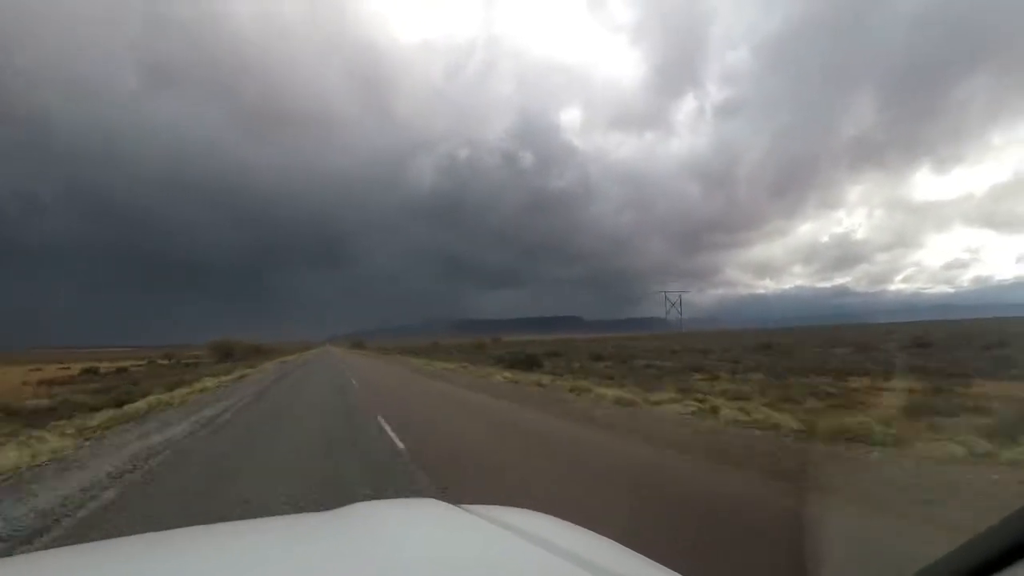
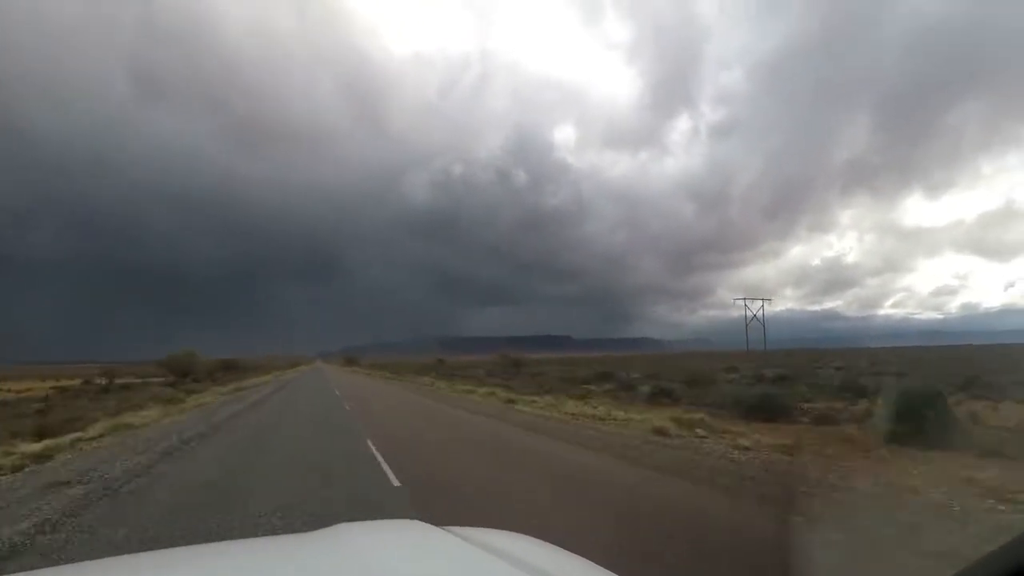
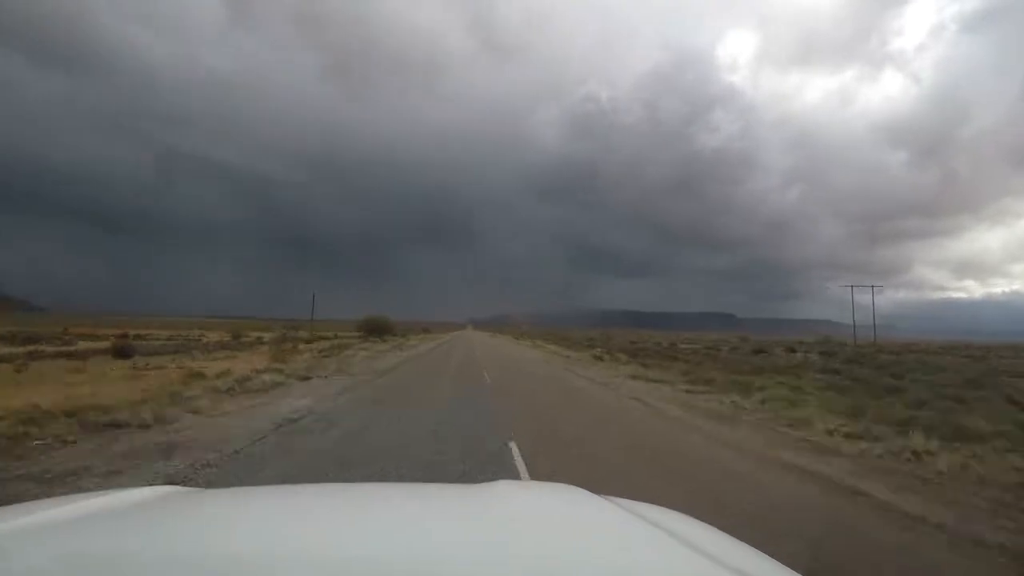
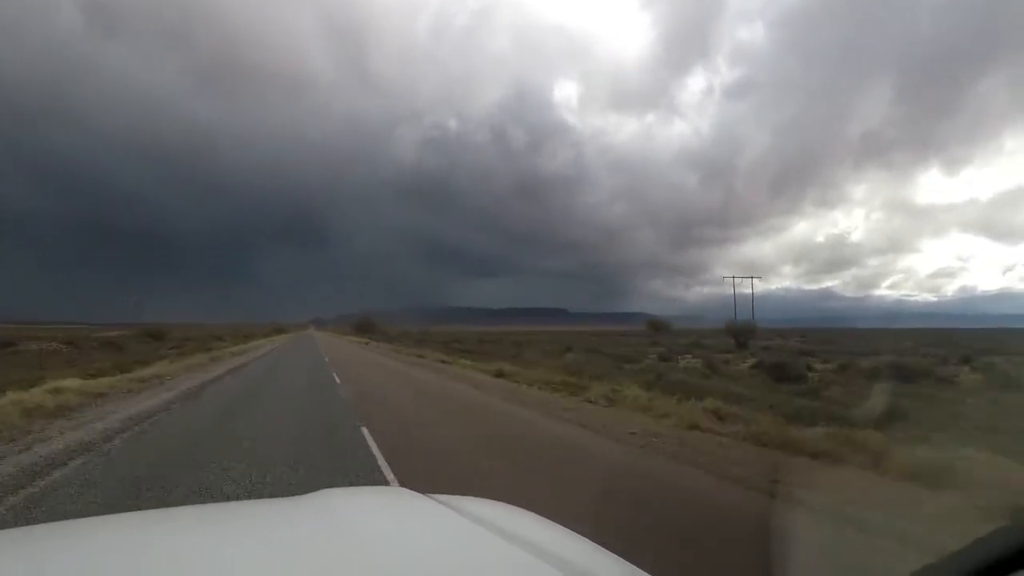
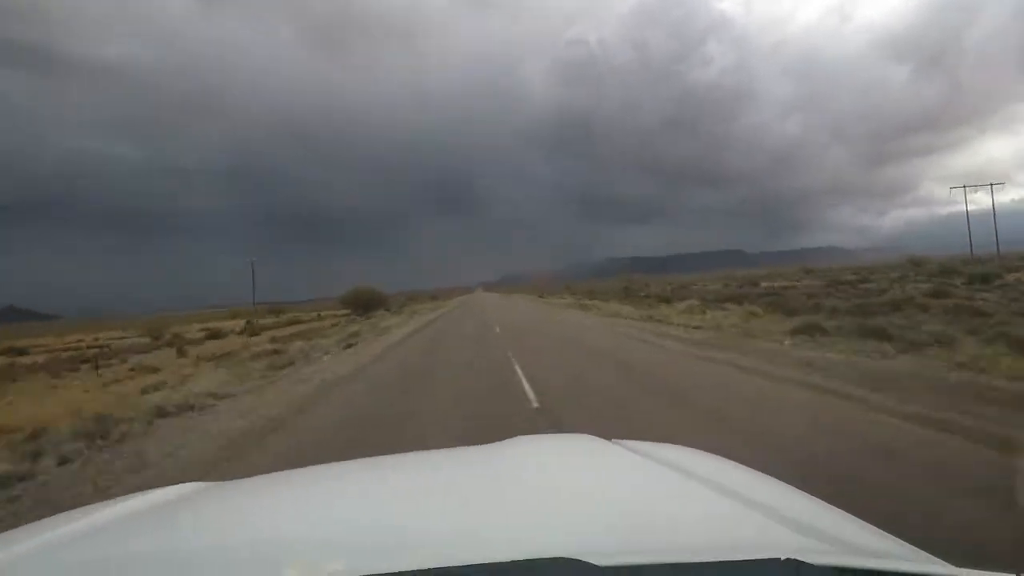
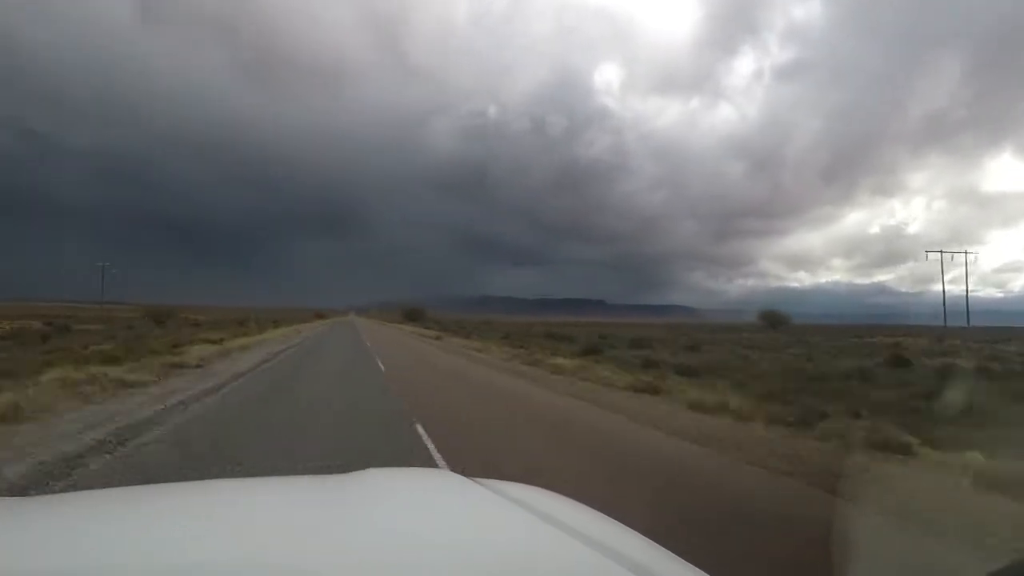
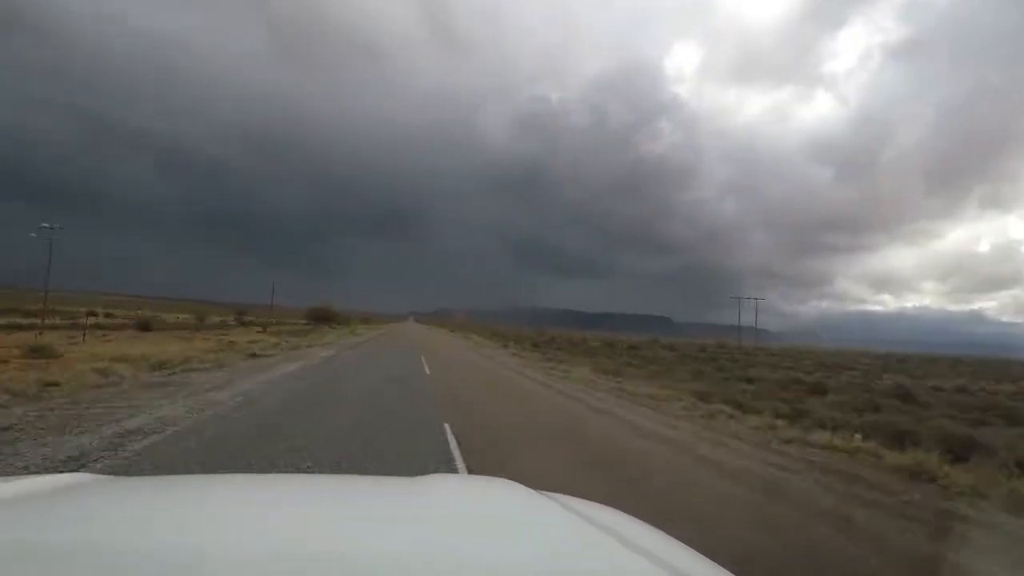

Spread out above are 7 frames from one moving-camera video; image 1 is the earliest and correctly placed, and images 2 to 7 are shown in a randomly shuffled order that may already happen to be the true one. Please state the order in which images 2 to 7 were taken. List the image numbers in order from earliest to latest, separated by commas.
2, 4, 6, 7, 3, 5
